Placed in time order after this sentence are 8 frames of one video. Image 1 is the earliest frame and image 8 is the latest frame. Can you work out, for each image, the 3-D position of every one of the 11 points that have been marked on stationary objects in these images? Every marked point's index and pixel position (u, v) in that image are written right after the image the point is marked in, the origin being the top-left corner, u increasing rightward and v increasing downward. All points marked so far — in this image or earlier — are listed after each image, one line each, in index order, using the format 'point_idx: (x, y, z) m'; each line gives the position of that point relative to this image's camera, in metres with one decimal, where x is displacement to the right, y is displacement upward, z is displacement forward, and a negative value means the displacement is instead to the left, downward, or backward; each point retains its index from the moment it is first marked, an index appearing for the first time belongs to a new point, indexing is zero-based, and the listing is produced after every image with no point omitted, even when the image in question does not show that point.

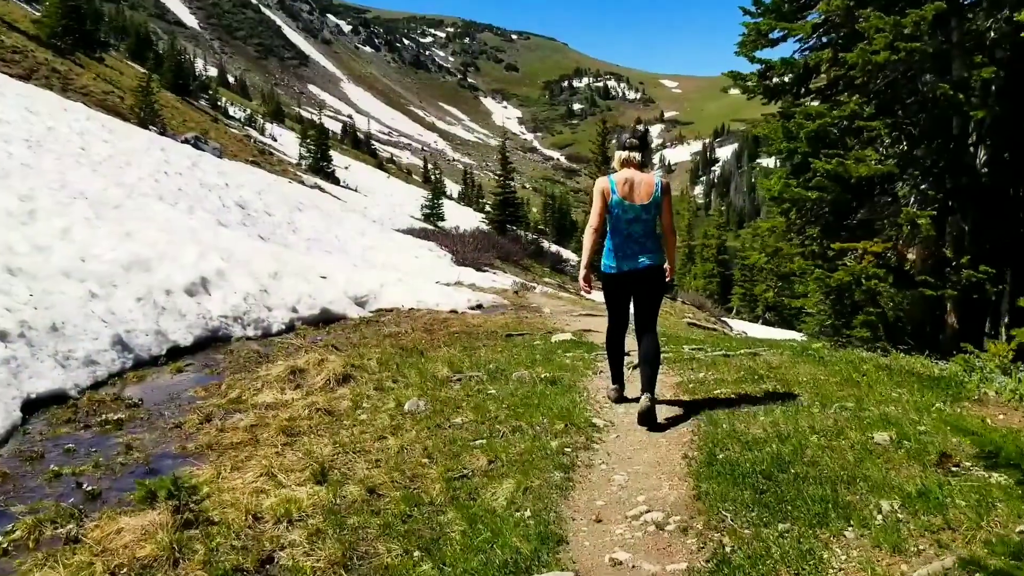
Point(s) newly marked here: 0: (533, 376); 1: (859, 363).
0: (+0.2, -0.8, +8.4) m
1: (+3.2, -0.7, +8.4) m
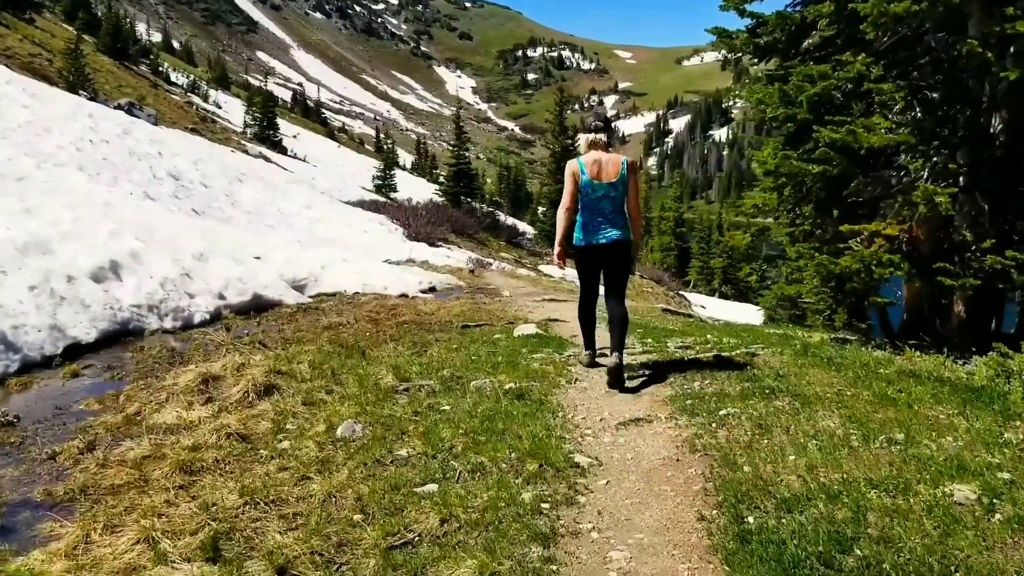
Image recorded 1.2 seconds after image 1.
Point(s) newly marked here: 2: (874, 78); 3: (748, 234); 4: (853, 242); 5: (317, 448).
0: (-0.1, -0.7, +7.0) m
1: (+2.9, -0.6, +7.1) m
2: (+3.5, +2.0, +8.9) m
3: (+3.2, +0.7, +12.3) m
4: (+3.3, +0.4, +8.8) m
5: (-1.2, -1.0, +5.8) m
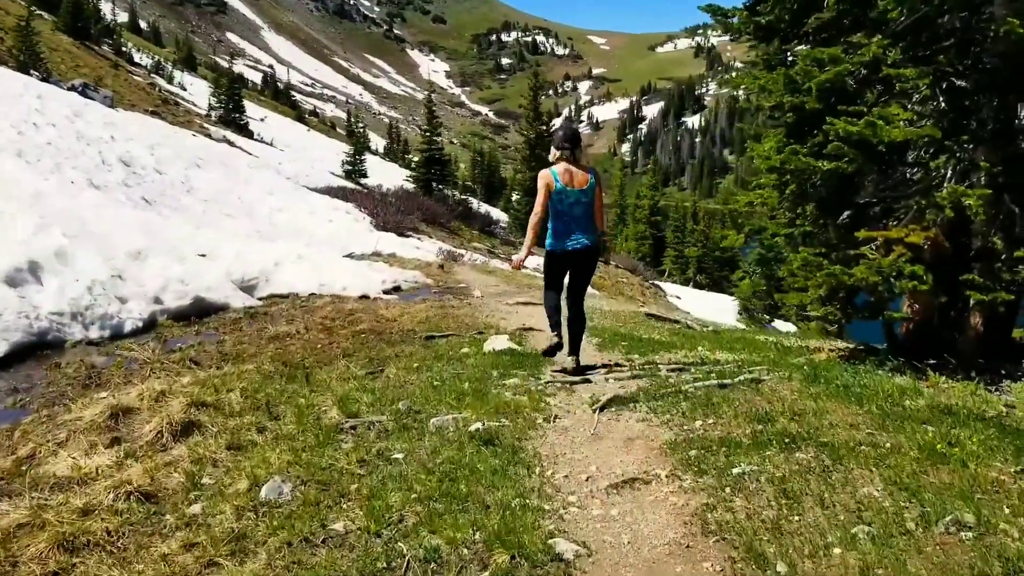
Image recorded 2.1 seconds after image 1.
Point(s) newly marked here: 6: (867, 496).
0: (-0.3, -0.9, +5.8) m
1: (+2.7, -0.8, +6.1) m
2: (+3.3, +1.9, +7.9) m
3: (+2.8, +0.7, +11.3) m
4: (+3.0, +0.3, +7.8) m
5: (-1.4, -1.2, +4.7) m
6: (+1.6, -1.0, +4.2) m
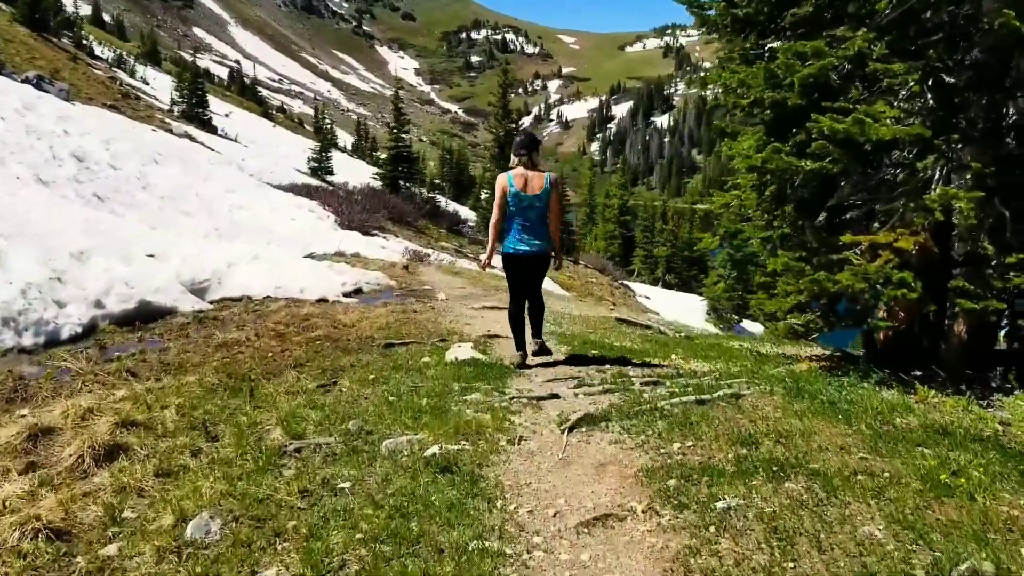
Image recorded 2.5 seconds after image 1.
0: (-0.6, -0.9, +5.3) m
1: (+2.4, -0.8, +5.7) m
2: (+3.0, +1.9, +7.5) m
3: (+2.4, +0.6, +10.9) m
4: (+2.7, +0.3, +7.4) m
5: (-1.6, -1.2, +4.1) m
6: (+1.5, -1.0, +3.8) m
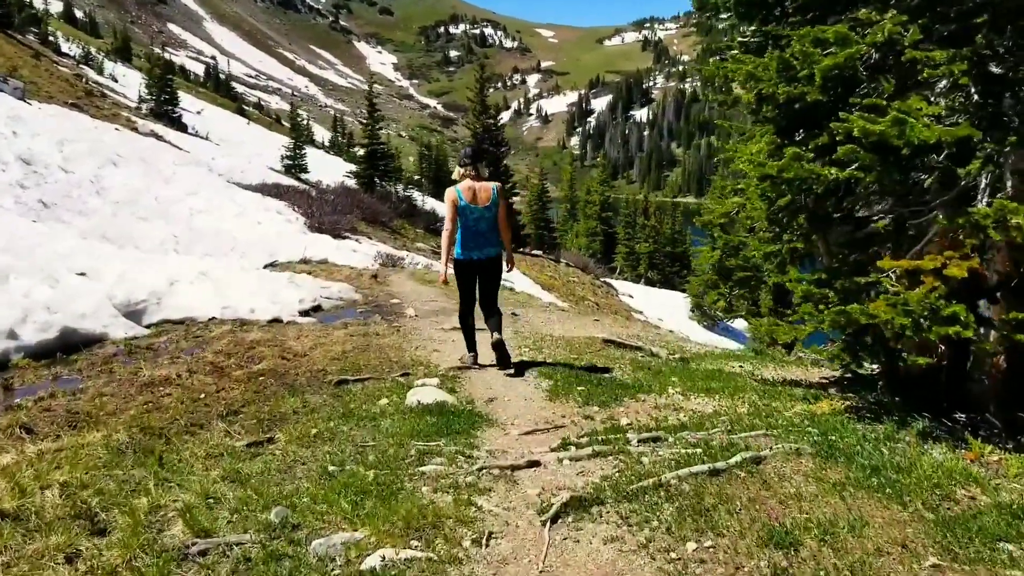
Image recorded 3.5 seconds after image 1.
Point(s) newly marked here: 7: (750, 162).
0: (-0.7, -1.2, +4.1) m
1: (+2.3, -1.1, +4.5) m
2: (+2.7, +1.7, +6.3) m
3: (+2.1, +0.4, +9.7) m
4: (+2.5, +0.1, +6.2) m
5: (-1.7, -1.5, +2.9) m
6: (+1.3, -1.3, +2.6) m
7: (+1.9, +1.0, +7.3) m
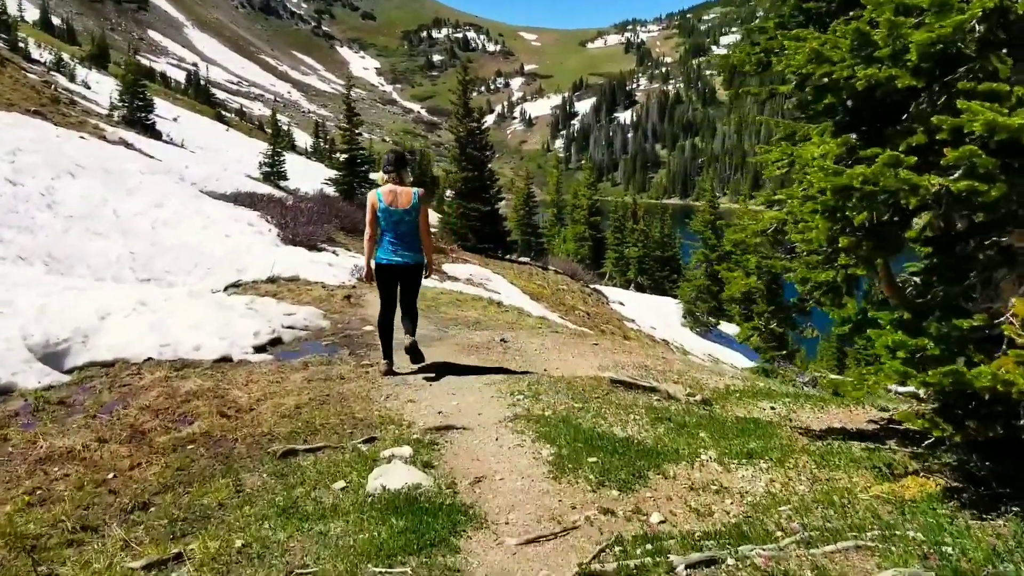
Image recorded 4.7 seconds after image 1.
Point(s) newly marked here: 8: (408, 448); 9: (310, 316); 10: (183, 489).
0: (-0.7, -1.5, +2.5) m
1: (+2.3, -1.3, +2.9) m
2: (+2.7, +1.4, +4.7) m
3: (+2.0, +0.2, +8.1) m
4: (+2.5, -0.2, +4.7) m
5: (-1.7, -1.8, +1.2) m
6: (+1.4, -1.5, +1.0) m
7: (+1.8, +0.8, +5.7) m
8: (-0.7, -1.1, +6.3) m
9: (-2.8, -0.4, +12.7) m
10: (-2.1, -1.2, +5.8) m
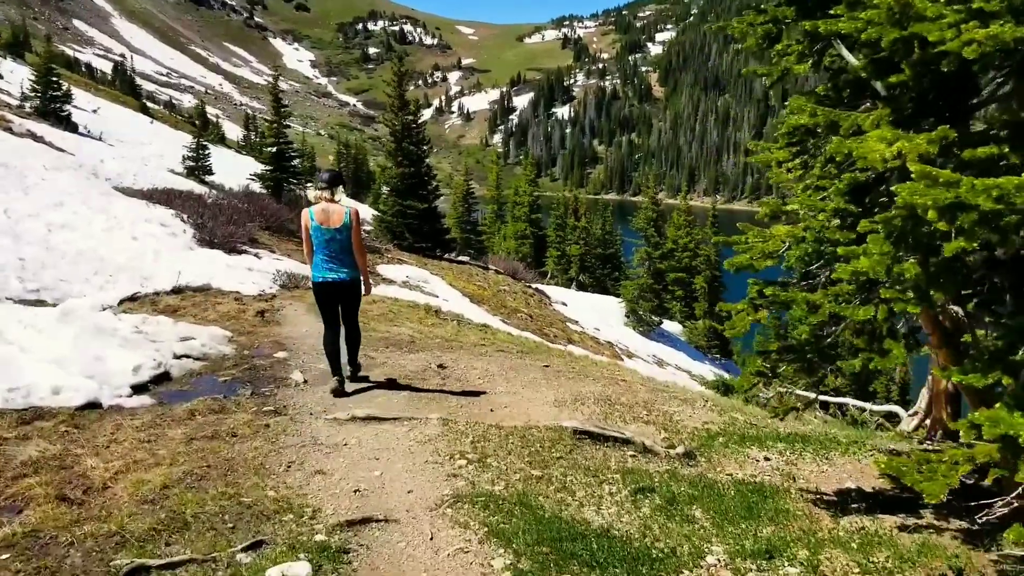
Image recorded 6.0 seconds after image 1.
0: (-0.8, -1.7, +0.7) m
1: (+2.2, -1.5, +1.4) m
2: (+2.5, +1.2, +3.2) m
3: (+1.6, -0.1, +6.5) m
4: (+2.3, -0.4, +3.1) m
5: (-1.6, -2.1, -0.6) m
6: (+1.4, -1.8, -0.6) m
7: (+1.5, +0.5, +4.2) m
8: (-1.0, -1.3, +4.5) m
9: (-3.5, -0.6, +10.8) m
10: (-2.3, -1.5, +3.9) m
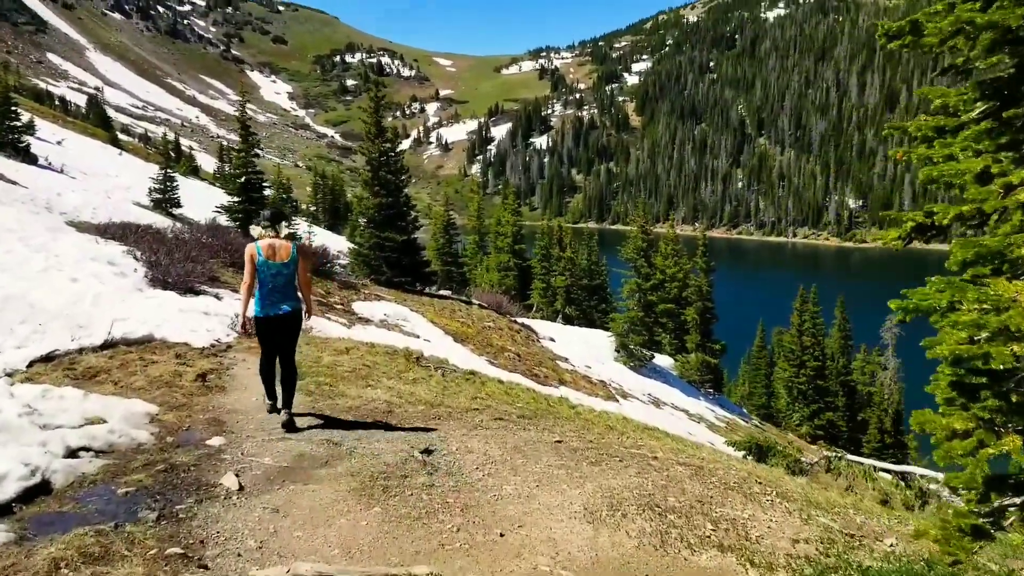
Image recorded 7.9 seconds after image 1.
0: (-0.5, -2.0, -1.7) m
1: (+2.5, -1.8, -1.0) m
2: (+2.7, +0.9, +0.9) m
3: (+1.7, -0.4, +4.2) m
4: (+2.5, -0.7, +0.8) m
5: (-1.3, -2.3, -3.0) m
6: (+1.7, -1.9, -3.0) m
7: (+1.7, +0.2, +1.8) m
8: (-0.8, -1.7, +2.1) m
9: (-3.5, -1.2, +8.3) m
10: (-2.1, -1.8, +1.5) m
